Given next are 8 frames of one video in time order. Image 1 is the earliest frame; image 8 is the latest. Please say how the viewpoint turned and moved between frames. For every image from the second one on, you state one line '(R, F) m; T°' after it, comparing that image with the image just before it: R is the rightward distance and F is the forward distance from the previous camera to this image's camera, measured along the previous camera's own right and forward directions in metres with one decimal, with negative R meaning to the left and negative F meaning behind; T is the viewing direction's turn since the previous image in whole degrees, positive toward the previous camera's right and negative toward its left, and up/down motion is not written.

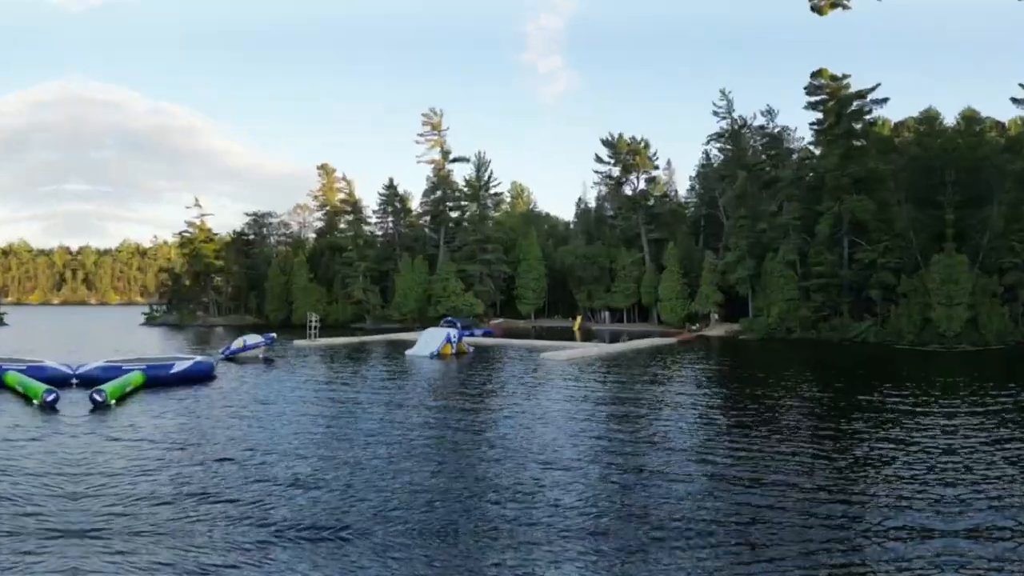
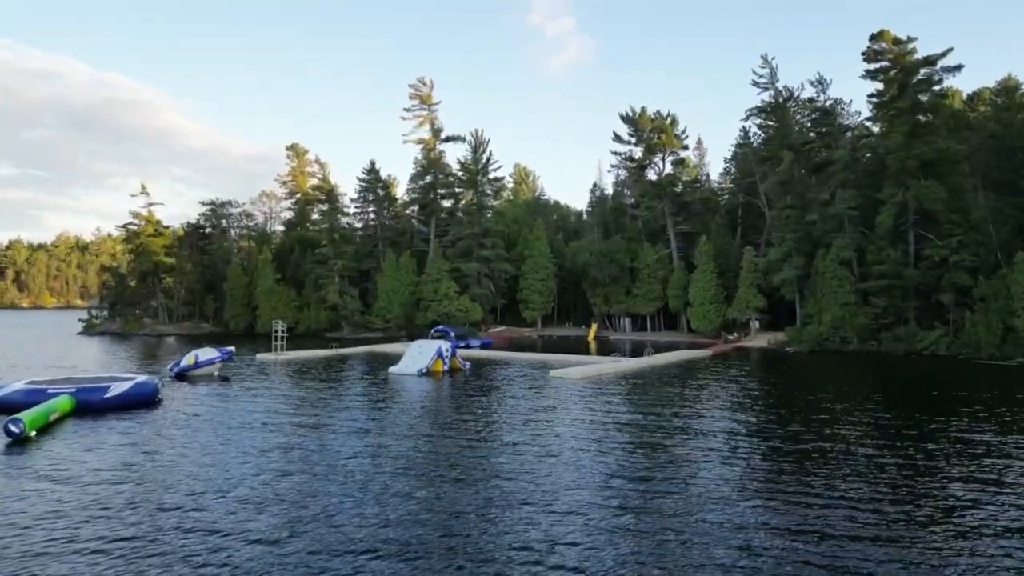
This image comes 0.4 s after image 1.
(-1.6, +8.4) m; +2°
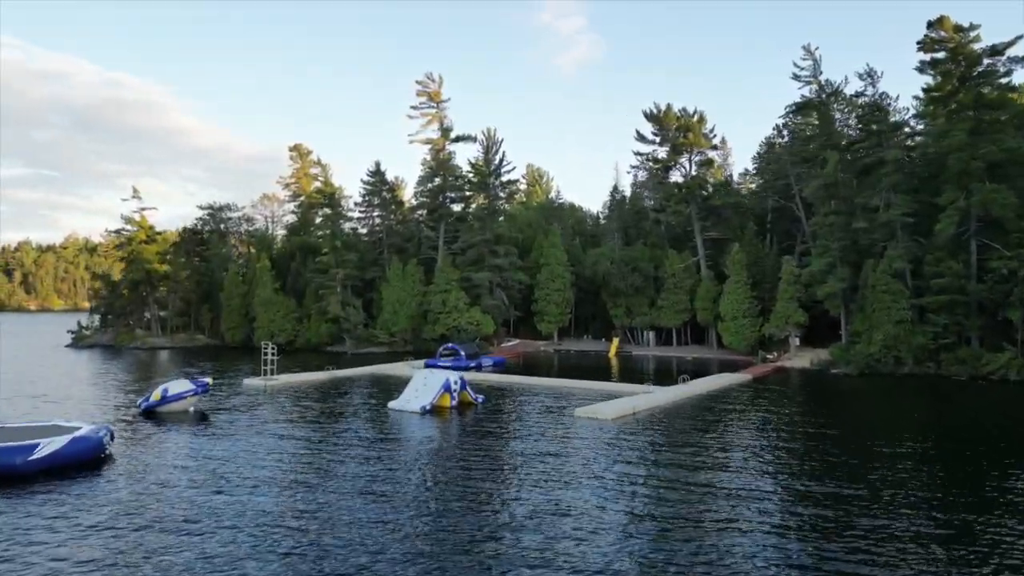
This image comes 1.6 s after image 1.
(-0.5, +3.8) m; -1°
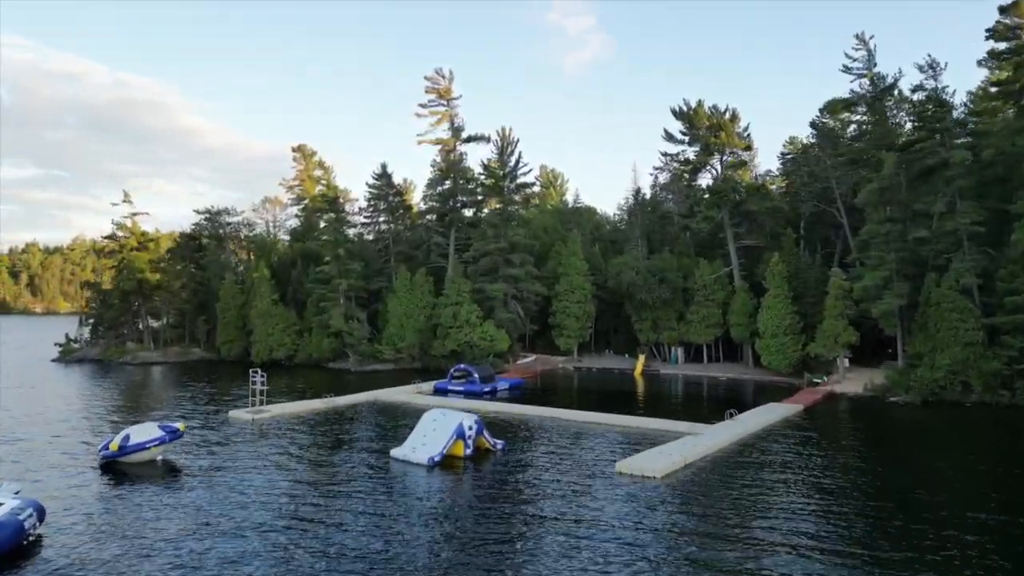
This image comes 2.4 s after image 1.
(-0.7, +3.8) m; -1°
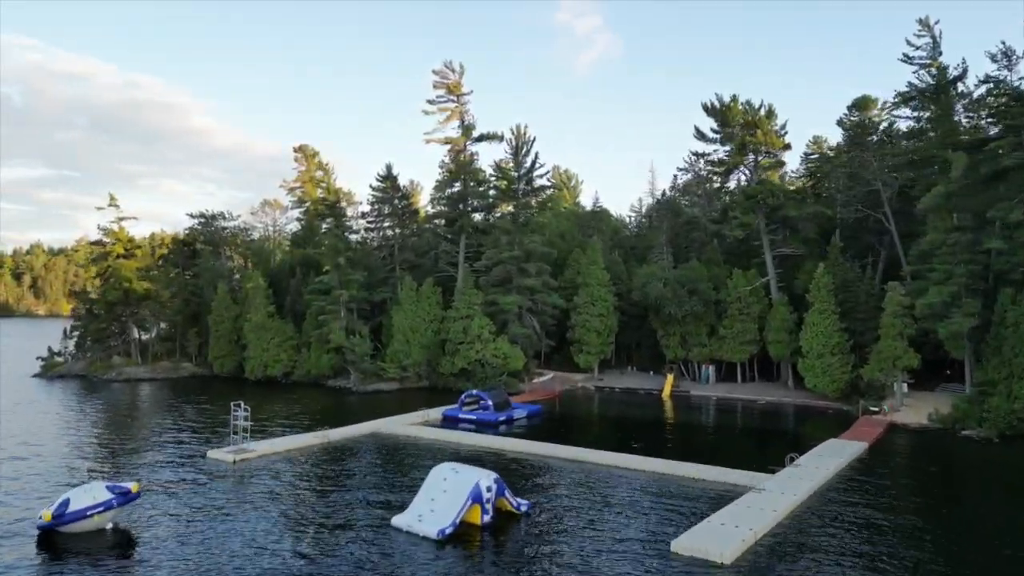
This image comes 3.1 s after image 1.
(-0.7, +3.8) m; -1°
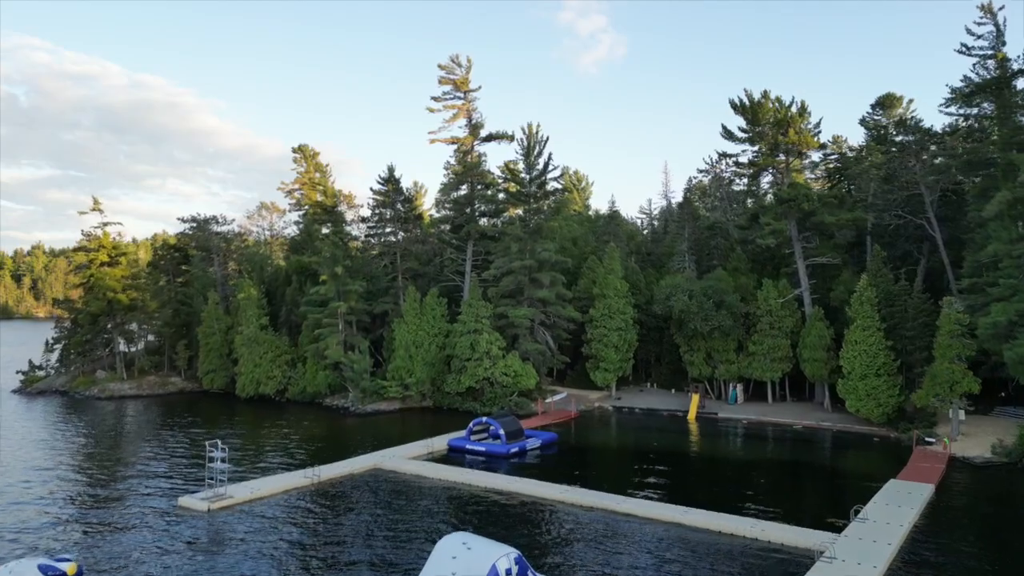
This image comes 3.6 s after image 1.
(-0.5, +3.1) m; 0°
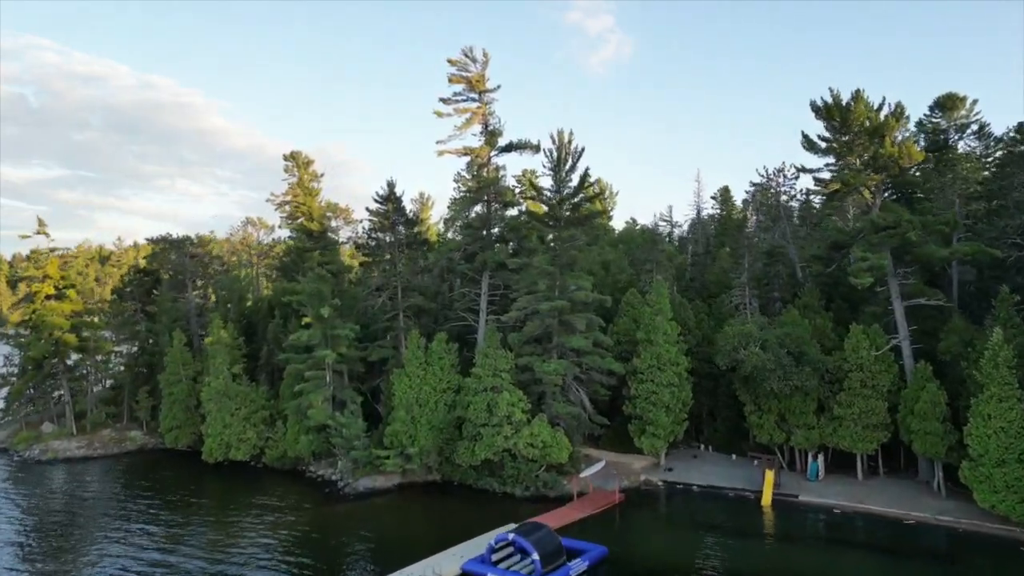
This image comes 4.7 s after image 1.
(-1.1, +7.4) m; -1°
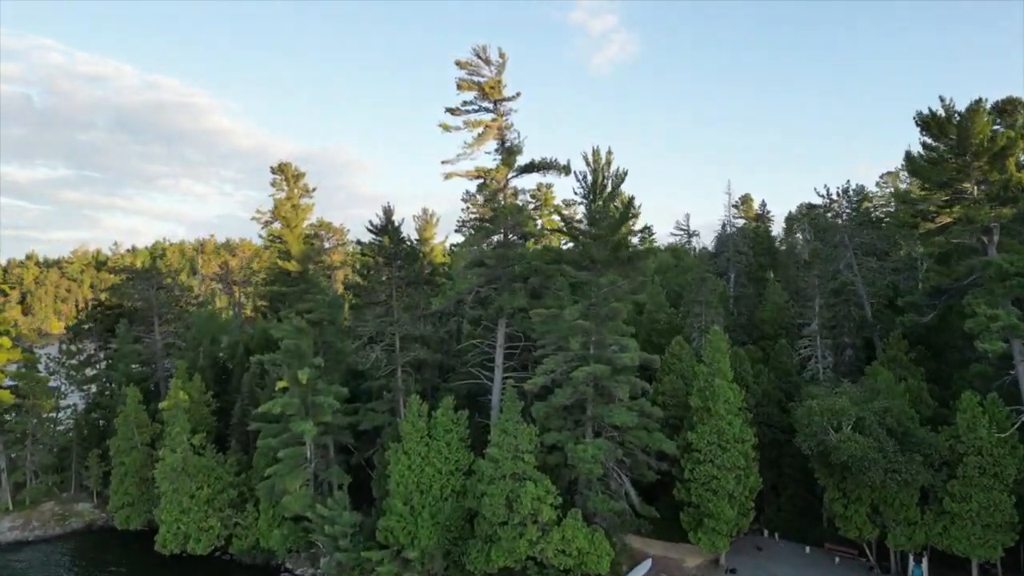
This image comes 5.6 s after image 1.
(-1.0, +6.3) m; 0°
